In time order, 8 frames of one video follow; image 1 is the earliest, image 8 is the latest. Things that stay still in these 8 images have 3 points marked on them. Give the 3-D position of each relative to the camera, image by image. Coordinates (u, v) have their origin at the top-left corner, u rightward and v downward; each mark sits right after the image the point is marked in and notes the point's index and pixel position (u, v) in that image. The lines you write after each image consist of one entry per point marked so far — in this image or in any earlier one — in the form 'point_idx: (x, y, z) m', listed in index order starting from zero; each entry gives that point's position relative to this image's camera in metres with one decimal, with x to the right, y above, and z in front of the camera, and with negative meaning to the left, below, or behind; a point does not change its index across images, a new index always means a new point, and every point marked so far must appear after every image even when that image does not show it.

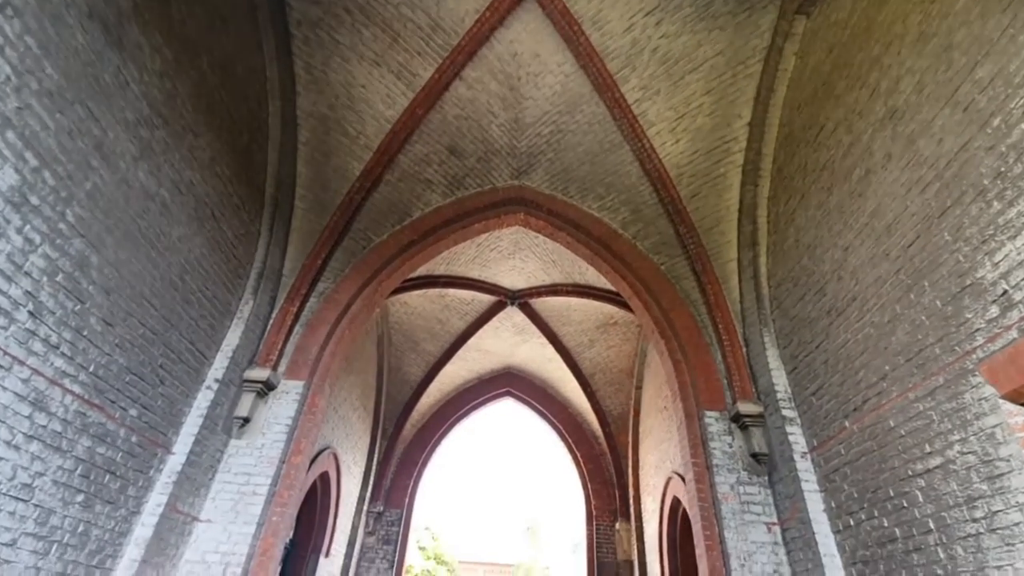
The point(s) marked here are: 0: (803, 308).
0: (+2.7, -0.2, +4.4) m
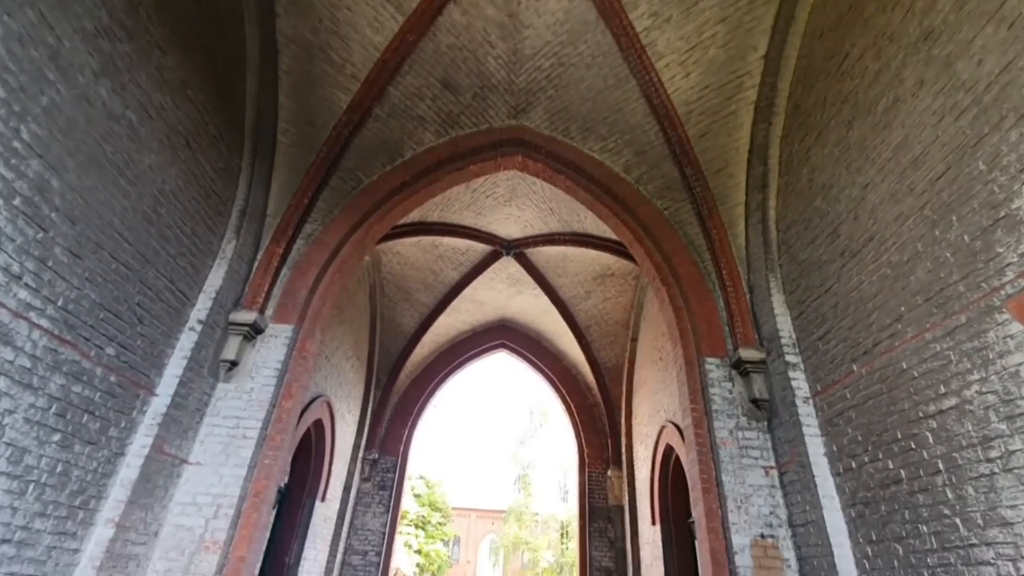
0: (+2.7, +0.3, +4.3) m
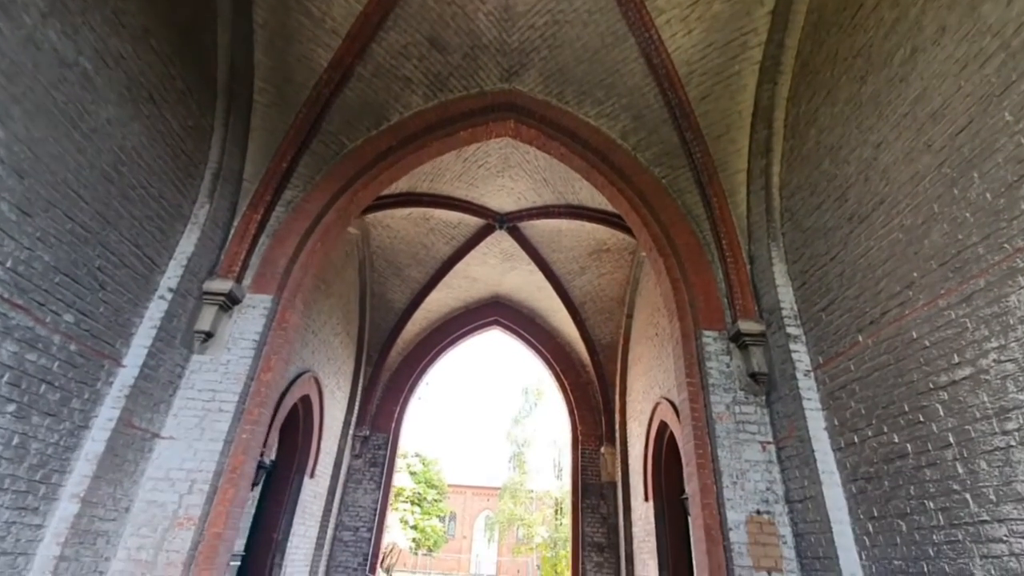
0: (+2.6, +0.6, +4.0) m
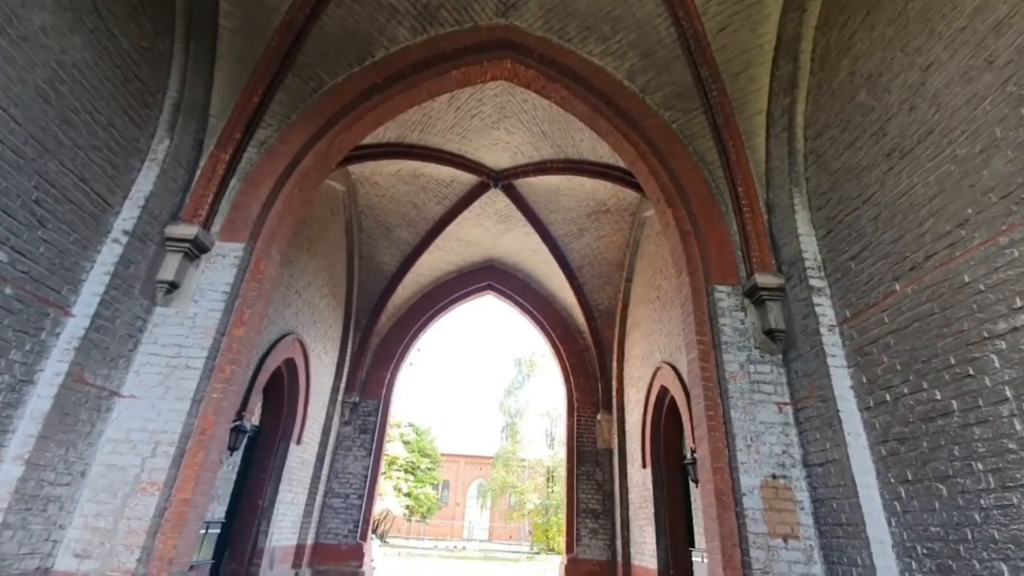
0: (+2.6, +1.0, +3.6) m
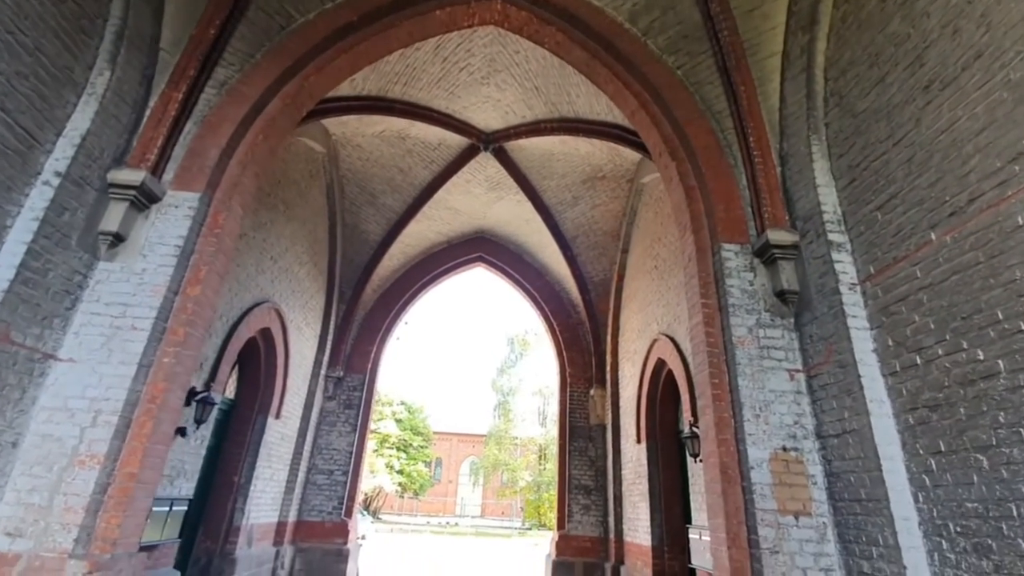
0: (+2.5, +1.3, +3.2) m
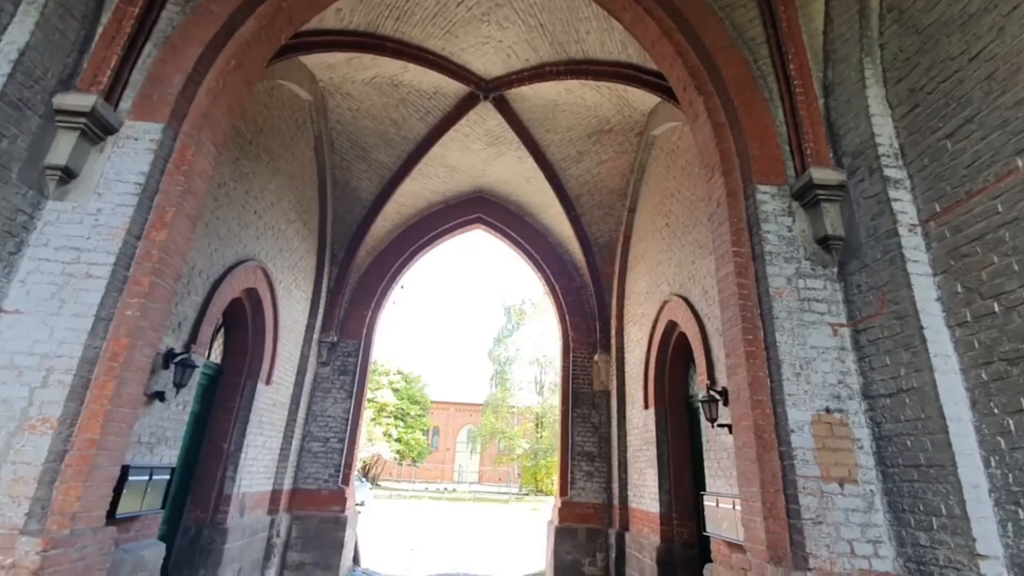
0: (+2.5, +1.6, +2.8) m
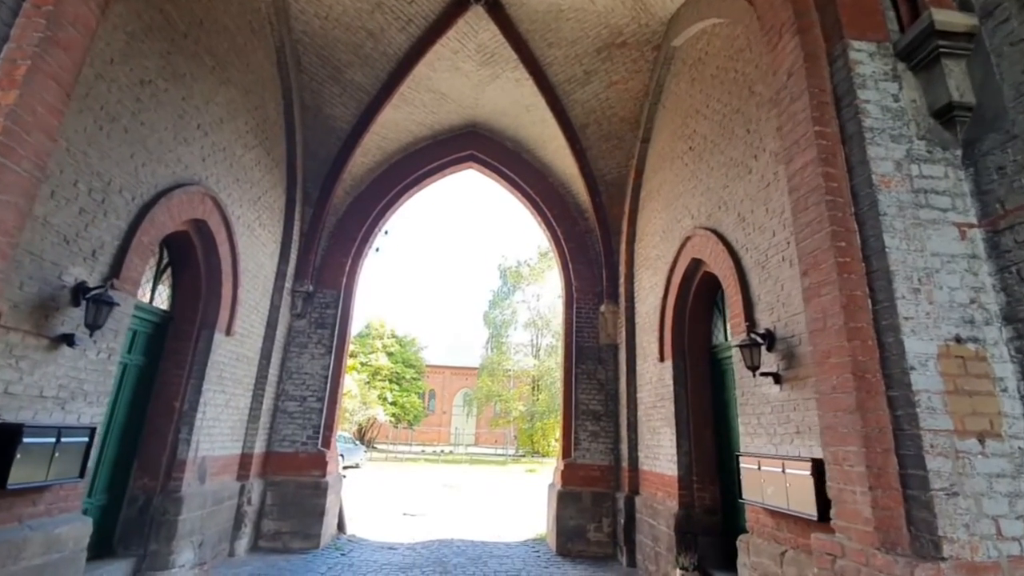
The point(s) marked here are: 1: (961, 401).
0: (+2.5, +2.1, +1.8) m
1: (+1.9, -0.5, +2.0) m
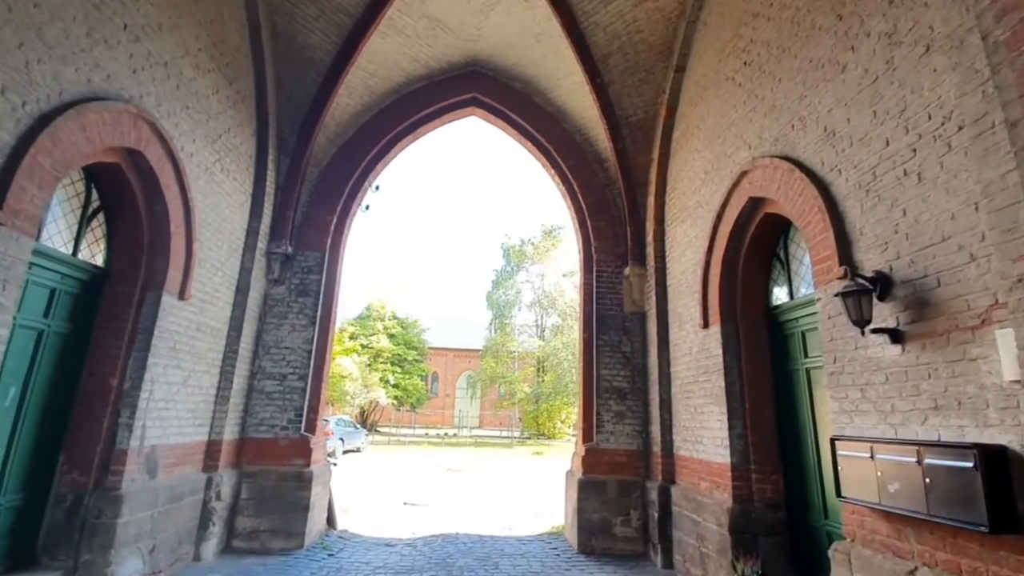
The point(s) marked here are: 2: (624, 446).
0: (+2.6, +2.5, +0.7) m
1: (+2.0, -0.1, +1.0) m
2: (+1.4, -2.0, +6.2) m
